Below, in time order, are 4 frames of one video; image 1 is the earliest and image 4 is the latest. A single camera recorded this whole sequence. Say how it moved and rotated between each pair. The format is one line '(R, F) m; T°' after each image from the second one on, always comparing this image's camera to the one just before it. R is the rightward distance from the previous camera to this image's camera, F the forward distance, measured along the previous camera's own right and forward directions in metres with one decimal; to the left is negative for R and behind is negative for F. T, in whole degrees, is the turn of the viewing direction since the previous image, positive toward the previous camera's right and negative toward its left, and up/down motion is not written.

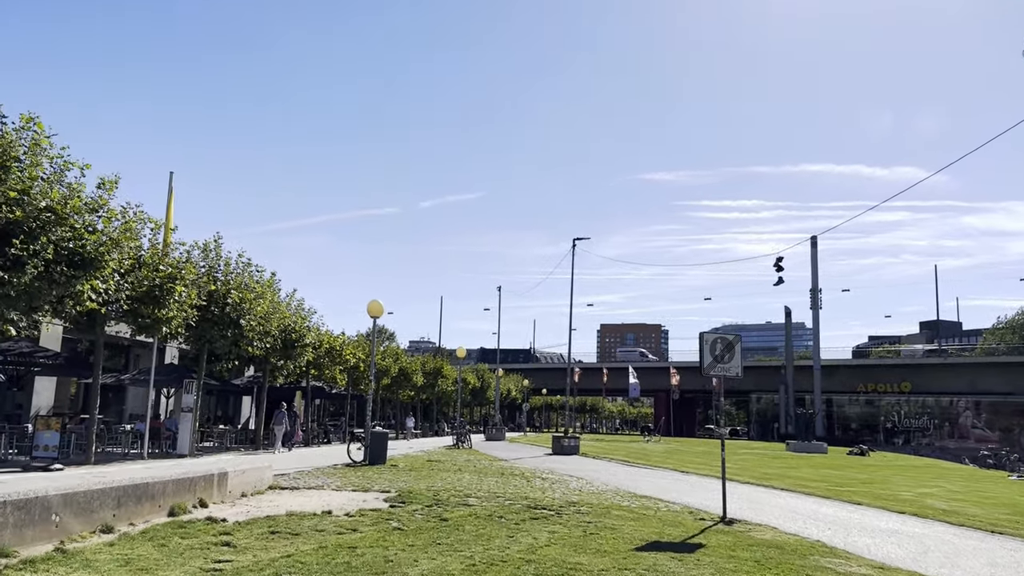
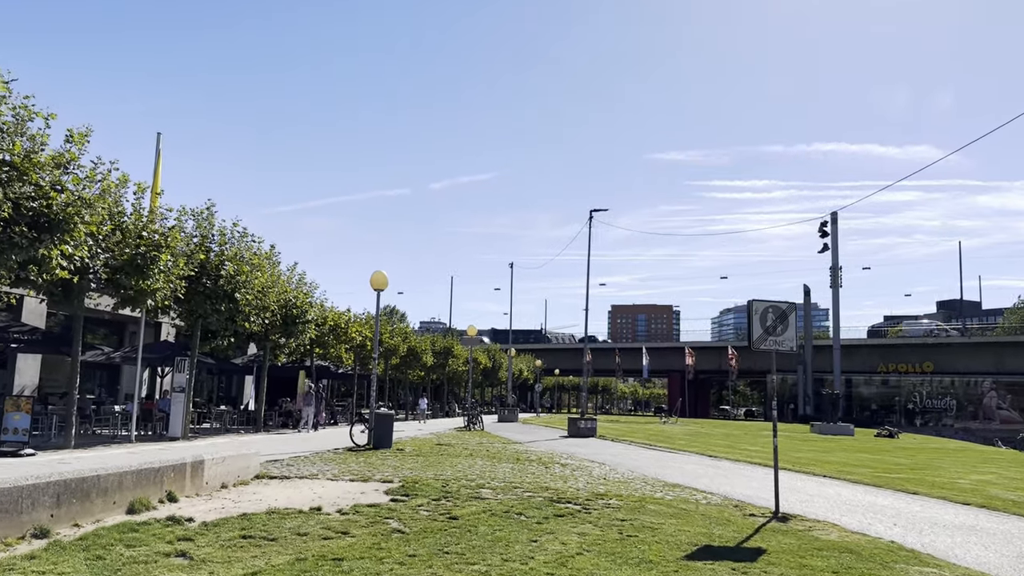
(-0.1, +1.8) m; -1°
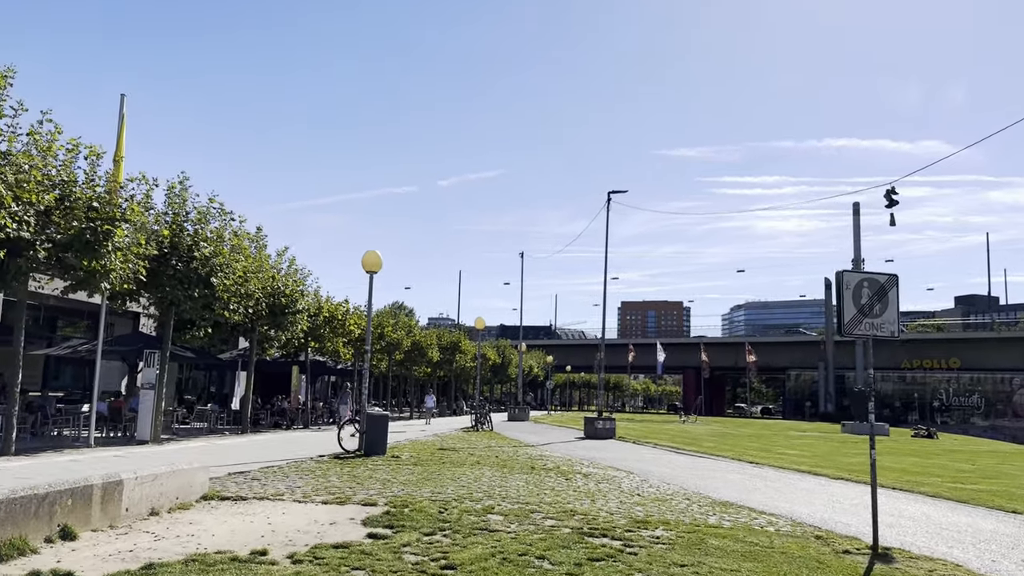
(-0.1, +2.7) m; -1°
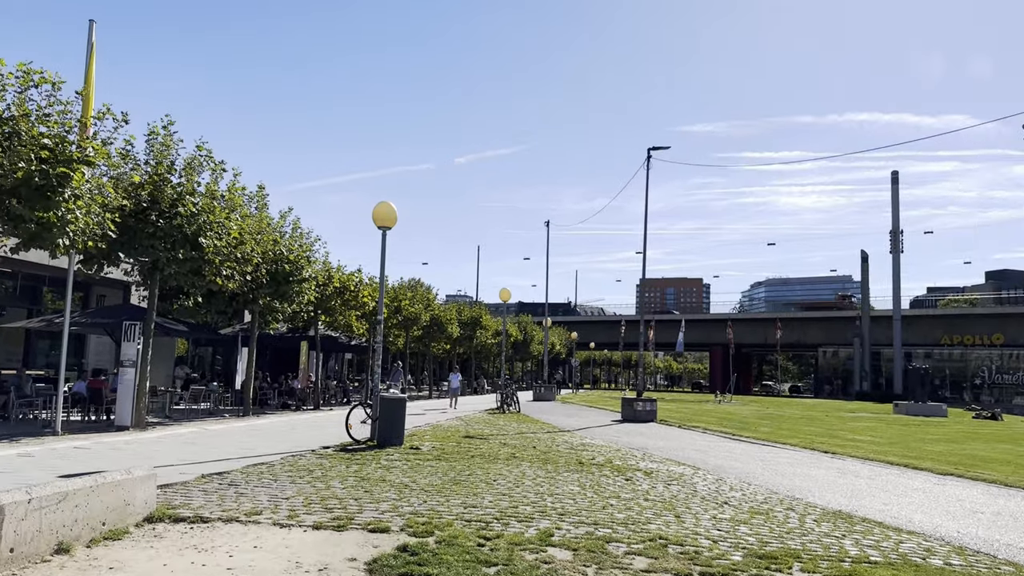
(-0.5, +3.0) m; -1°
